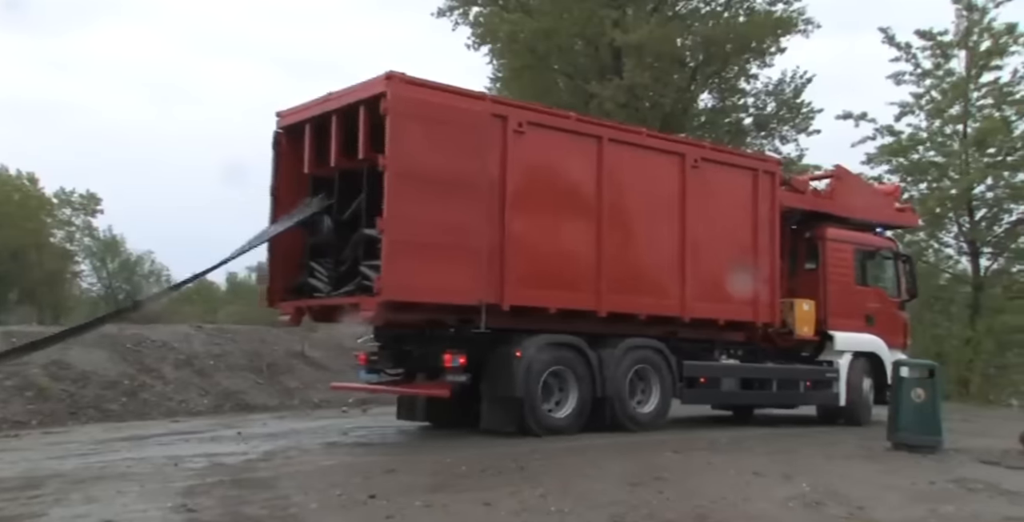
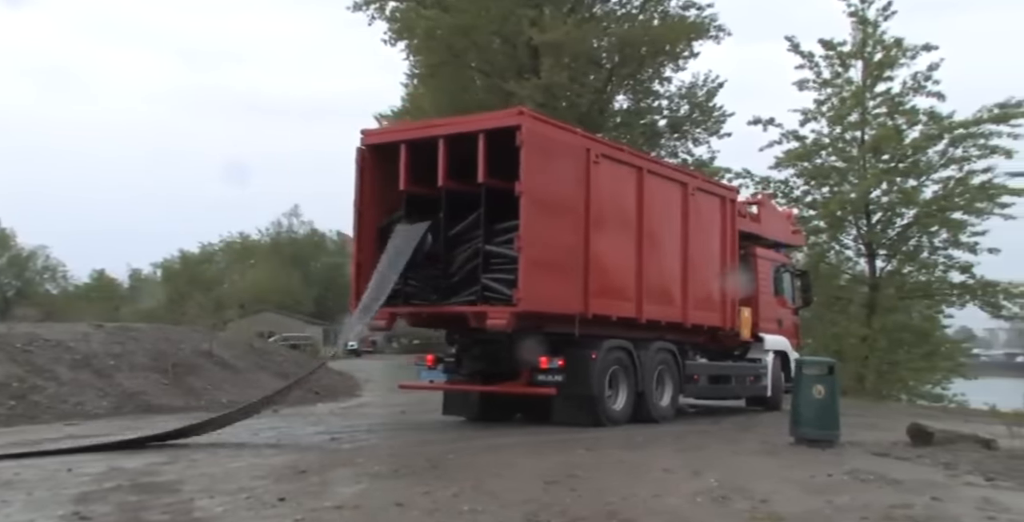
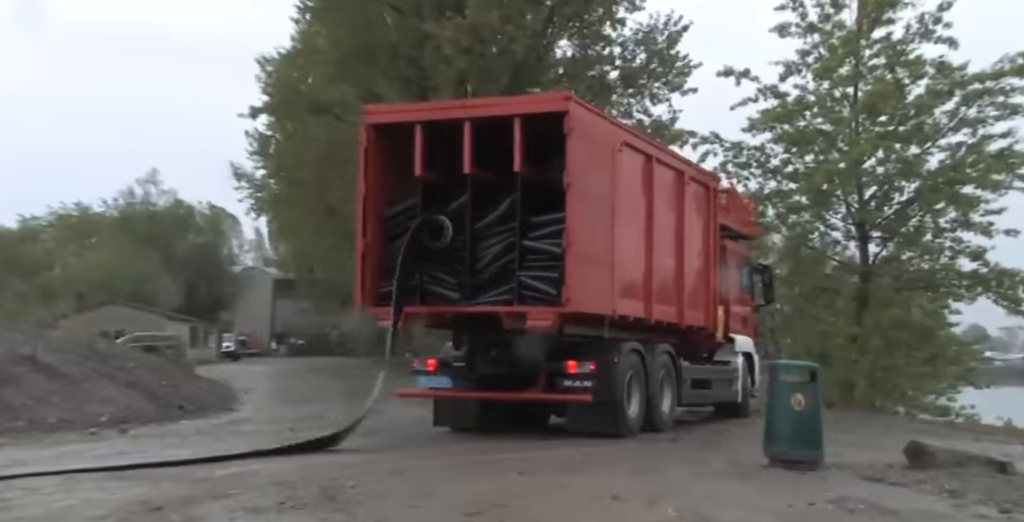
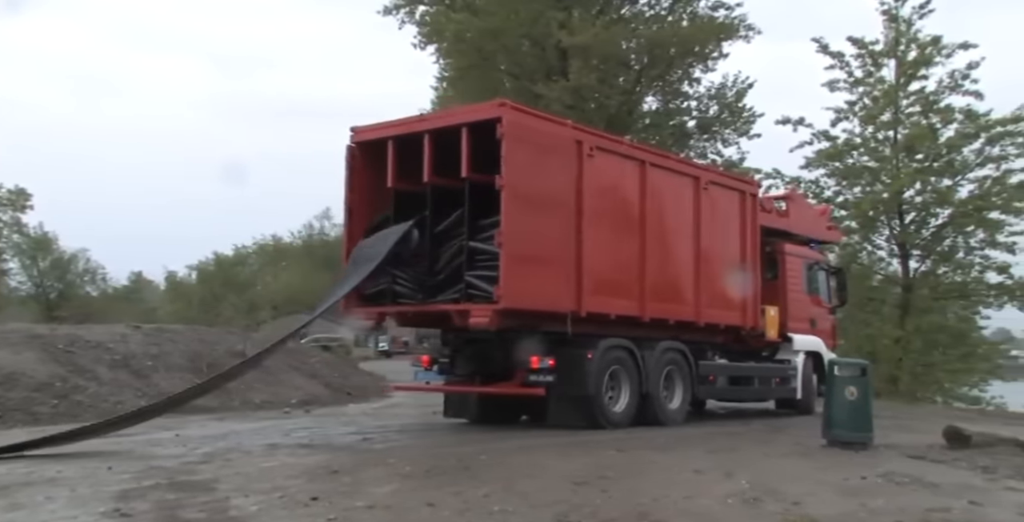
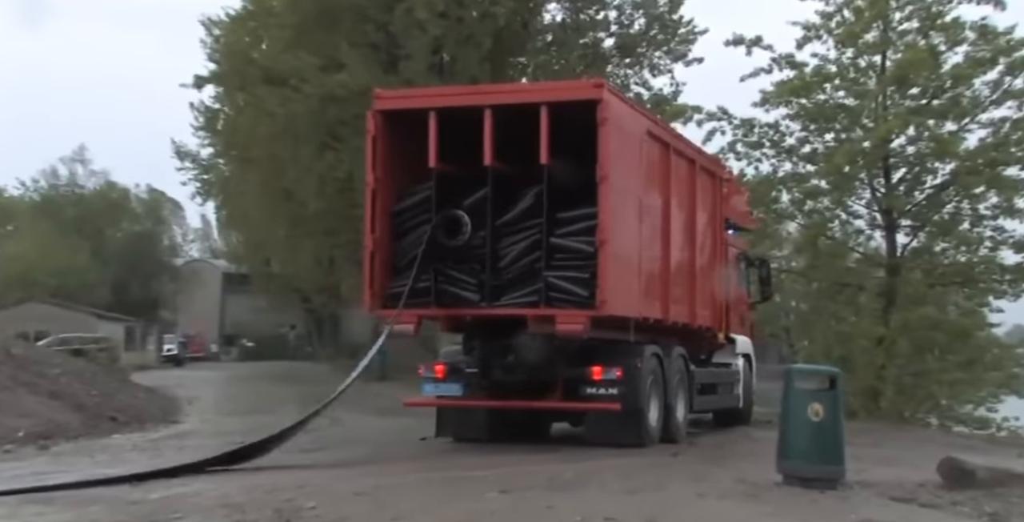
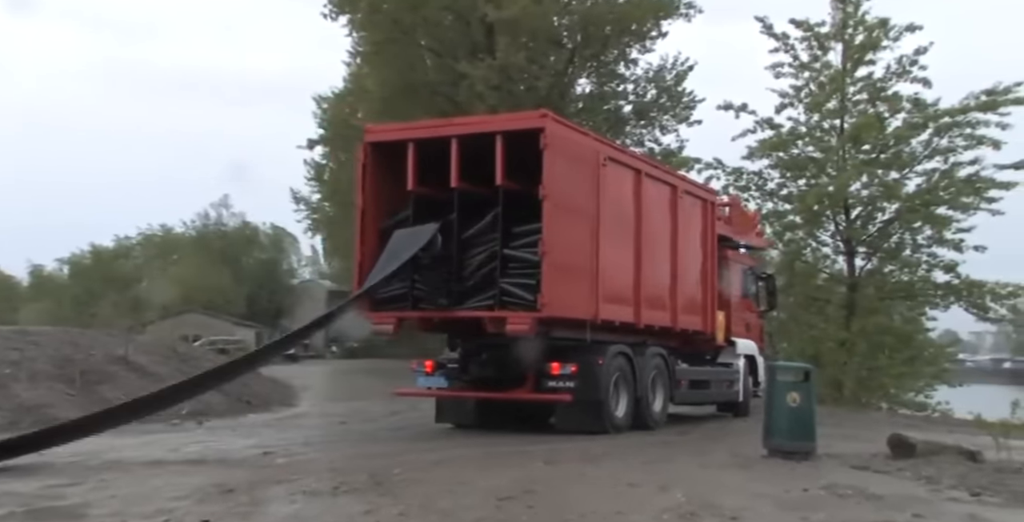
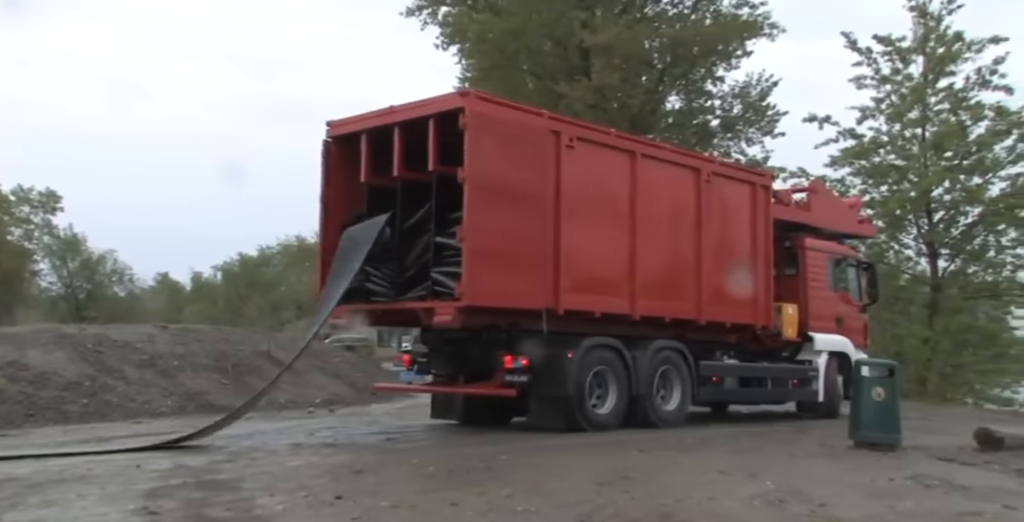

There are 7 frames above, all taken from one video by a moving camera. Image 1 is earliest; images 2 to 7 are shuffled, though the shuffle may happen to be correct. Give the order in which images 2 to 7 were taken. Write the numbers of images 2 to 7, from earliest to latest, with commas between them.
7, 4, 2, 6, 3, 5
